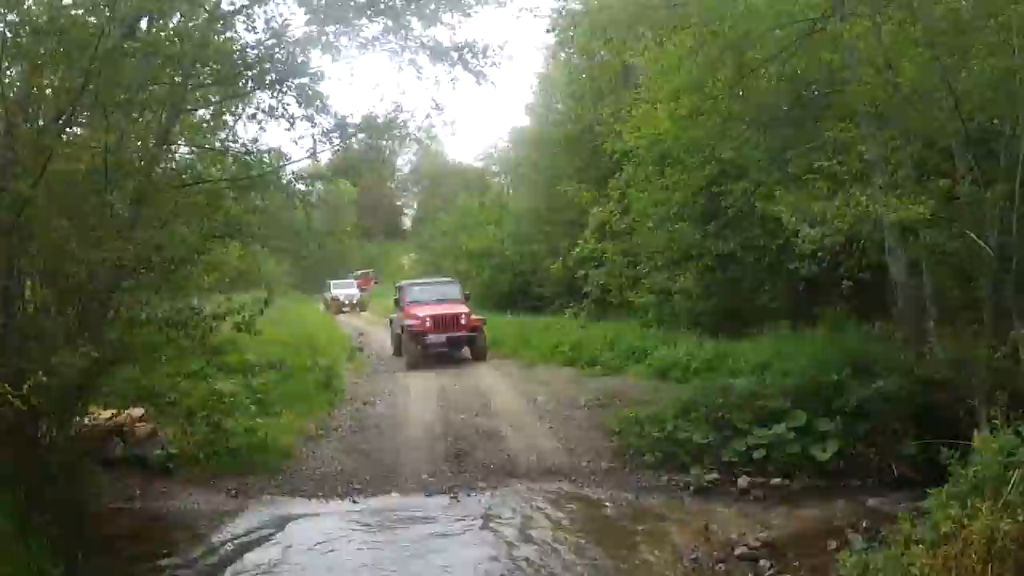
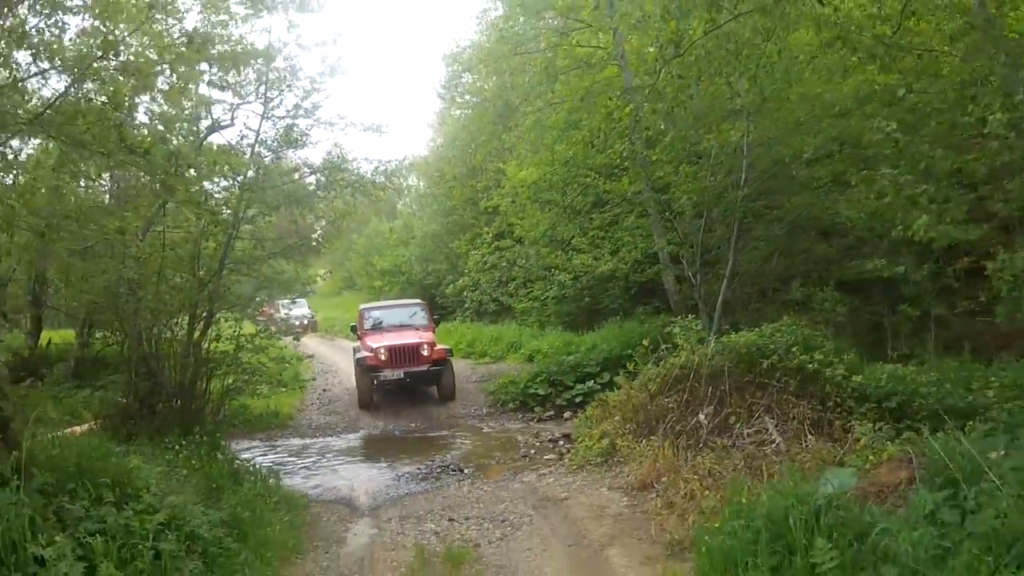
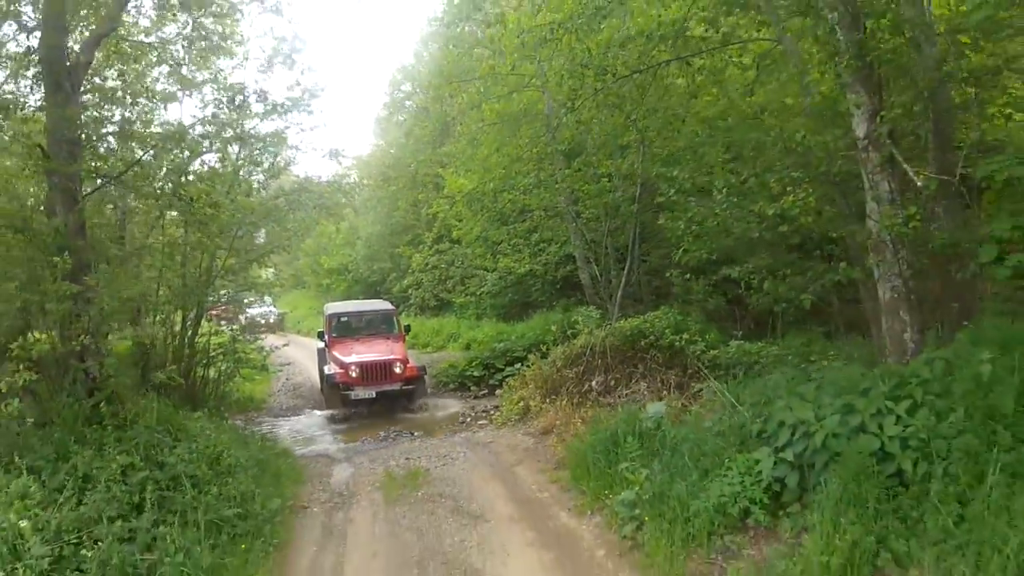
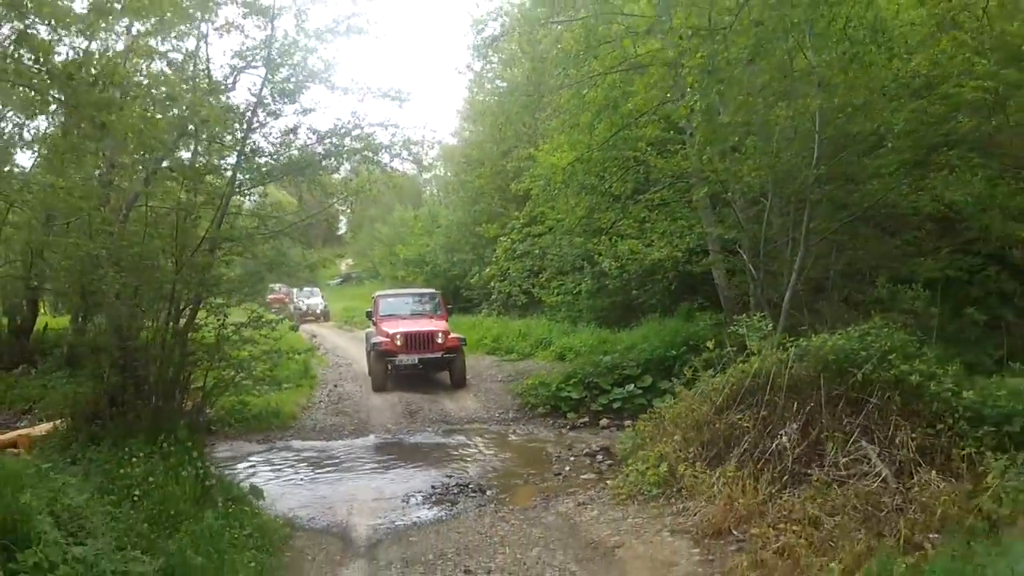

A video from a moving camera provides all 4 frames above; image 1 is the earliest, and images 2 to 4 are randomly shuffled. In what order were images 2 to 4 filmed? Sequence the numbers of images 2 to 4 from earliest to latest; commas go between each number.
4, 2, 3
